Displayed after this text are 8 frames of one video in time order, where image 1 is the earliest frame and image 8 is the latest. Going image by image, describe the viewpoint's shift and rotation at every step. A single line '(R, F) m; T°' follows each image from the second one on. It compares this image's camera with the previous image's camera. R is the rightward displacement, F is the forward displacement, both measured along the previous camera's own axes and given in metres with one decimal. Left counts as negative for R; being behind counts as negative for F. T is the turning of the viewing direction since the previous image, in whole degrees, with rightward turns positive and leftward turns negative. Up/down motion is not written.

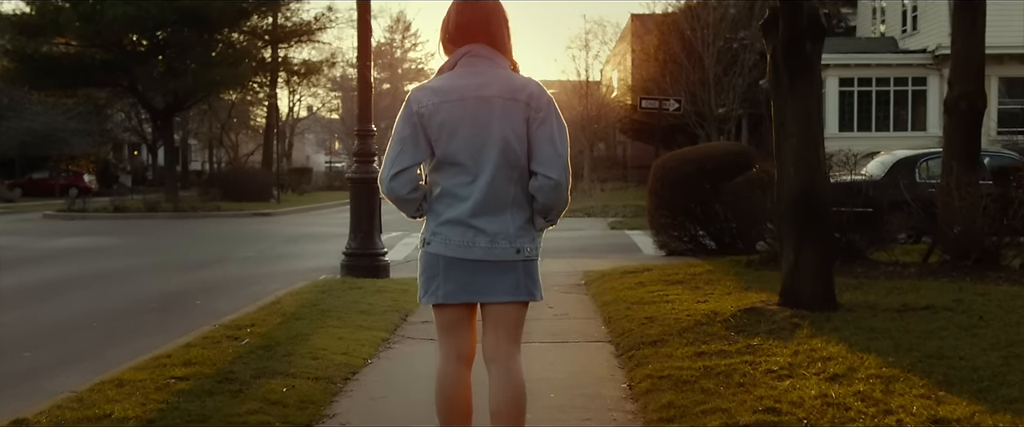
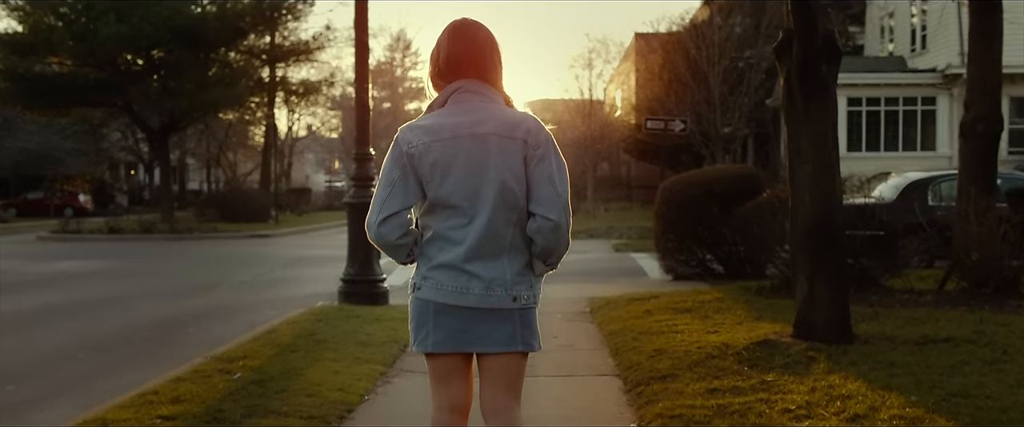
(0.0, +0.3) m; 0°
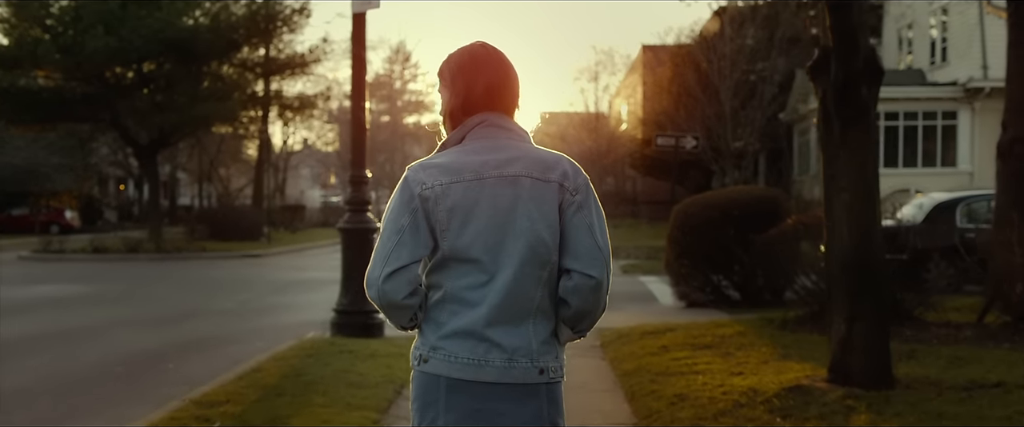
(-0.1, +0.6) m; 0°
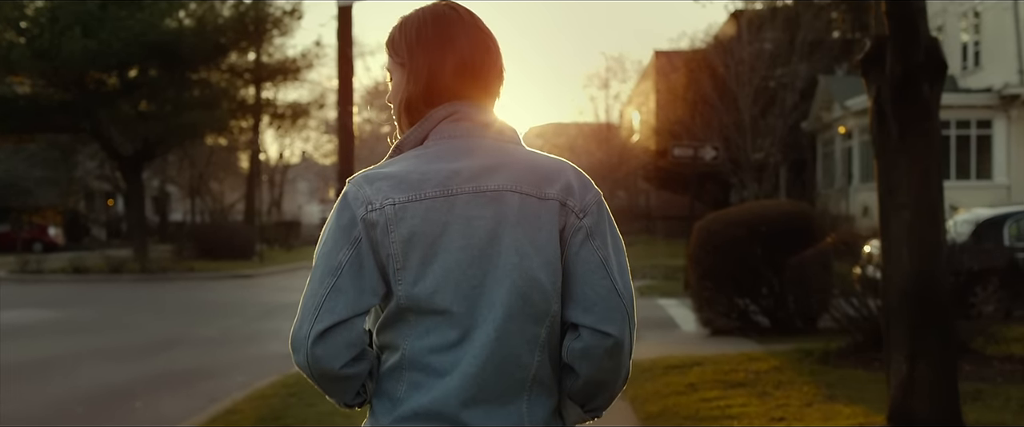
(0.0, +0.9) m; 0°
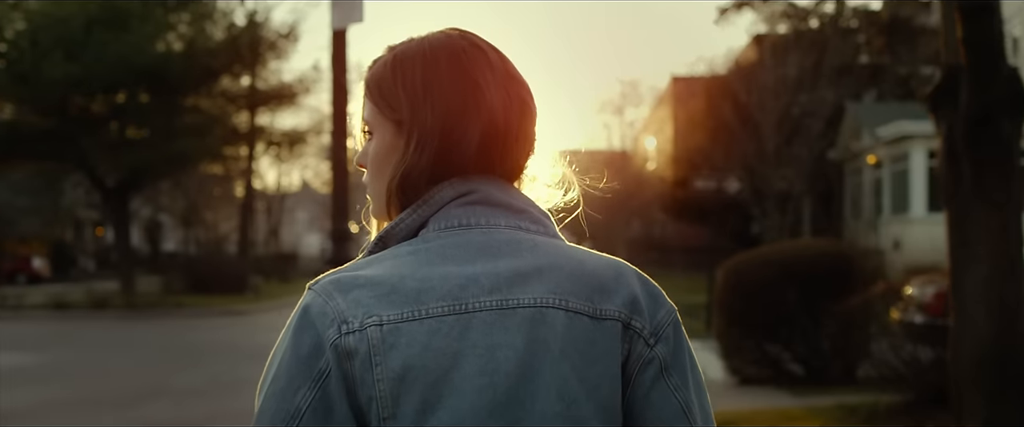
(0.0, +0.8) m; 0°
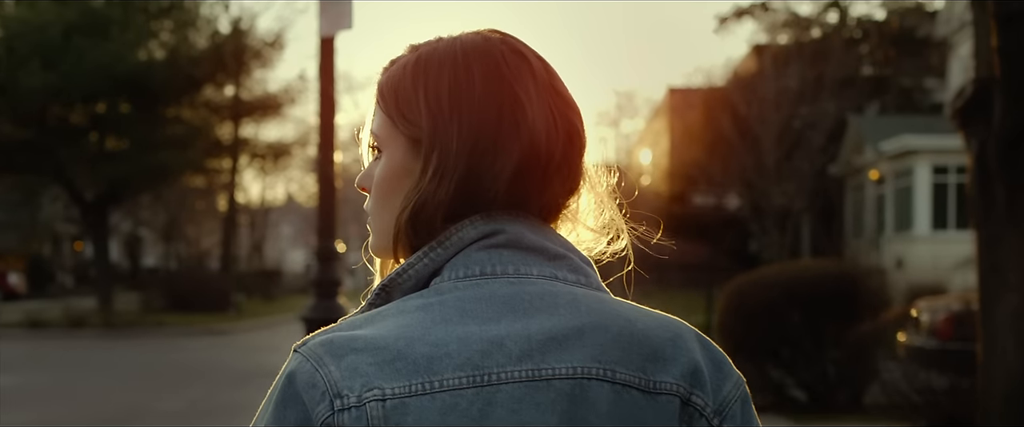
(-0.1, +0.4) m; +1°
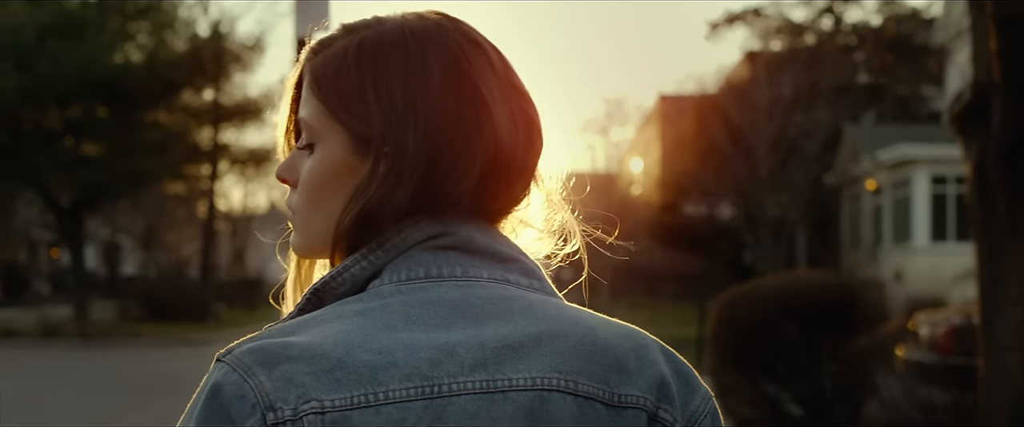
(0.0, +0.3) m; 0°
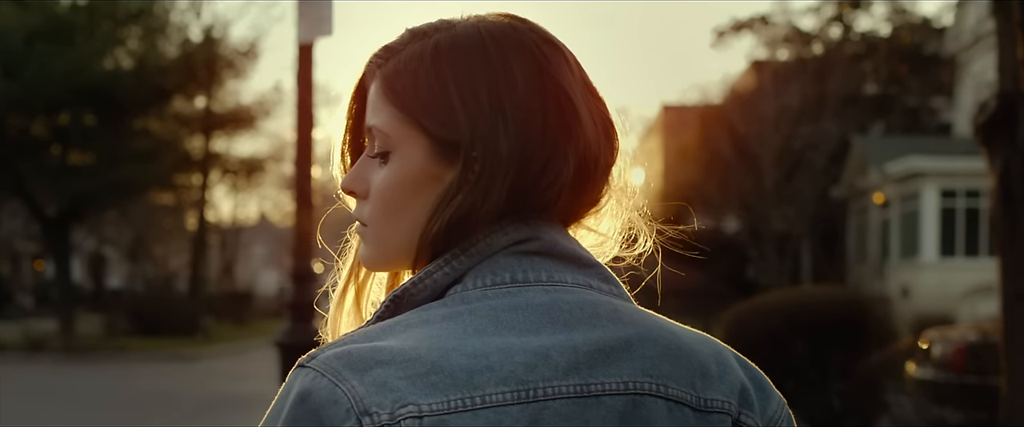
(-0.2, +0.3) m; +1°
